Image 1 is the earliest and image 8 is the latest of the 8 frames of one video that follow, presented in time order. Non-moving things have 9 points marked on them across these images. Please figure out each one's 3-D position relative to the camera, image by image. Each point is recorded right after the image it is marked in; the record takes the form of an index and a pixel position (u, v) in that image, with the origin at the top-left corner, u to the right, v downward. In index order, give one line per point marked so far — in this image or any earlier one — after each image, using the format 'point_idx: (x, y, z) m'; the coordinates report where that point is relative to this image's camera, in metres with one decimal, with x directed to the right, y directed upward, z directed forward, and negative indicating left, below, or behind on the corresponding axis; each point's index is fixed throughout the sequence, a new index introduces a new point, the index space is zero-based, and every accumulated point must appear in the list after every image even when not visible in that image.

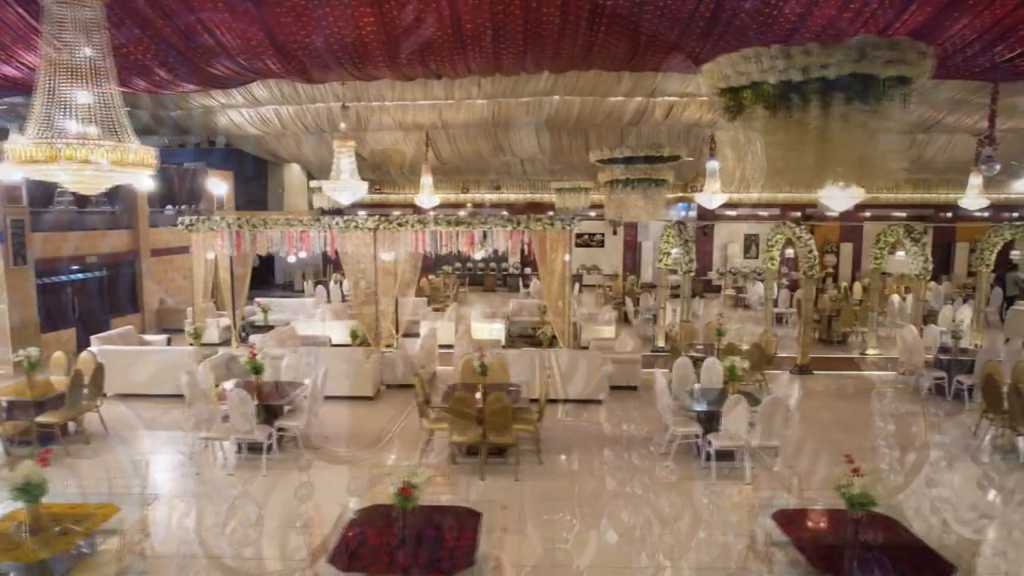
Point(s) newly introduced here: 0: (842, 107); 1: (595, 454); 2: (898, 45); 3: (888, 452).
0: (+1.6, +0.9, +3.1) m
1: (+0.8, -1.8, +7.0) m
2: (+1.7, +1.1, +3.0) m
3: (+4.1, -1.8, +7.2) m
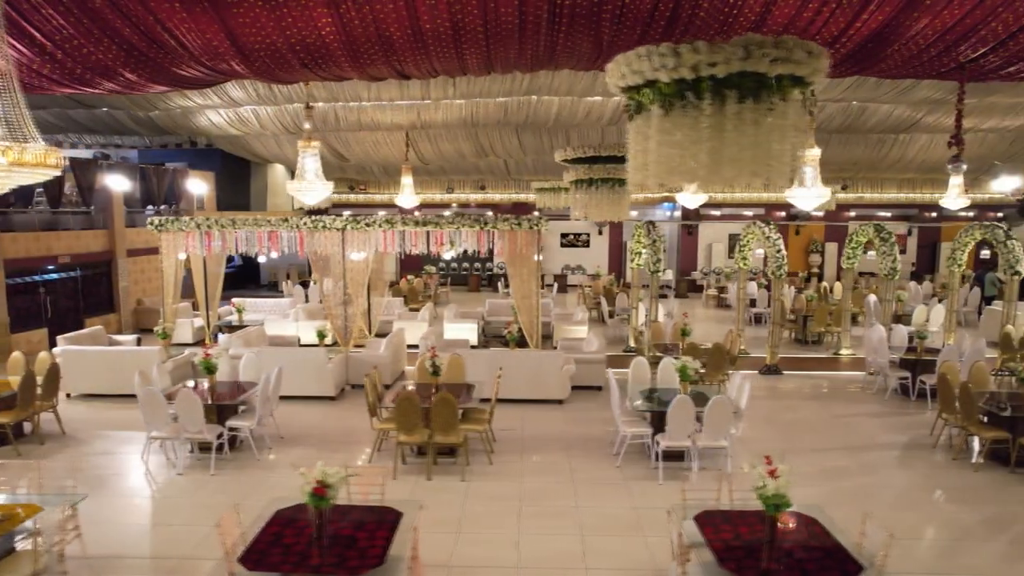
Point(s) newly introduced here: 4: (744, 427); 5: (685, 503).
0: (+1.0, +0.9, +3.1) m
1: (+0.3, -1.8, +7.0) m
2: (+1.2, +1.1, +3.0) m
3: (+3.6, -1.8, +7.2) m
4: (+2.8, -1.7, +8.2) m
5: (+1.2, -1.5, +4.6) m
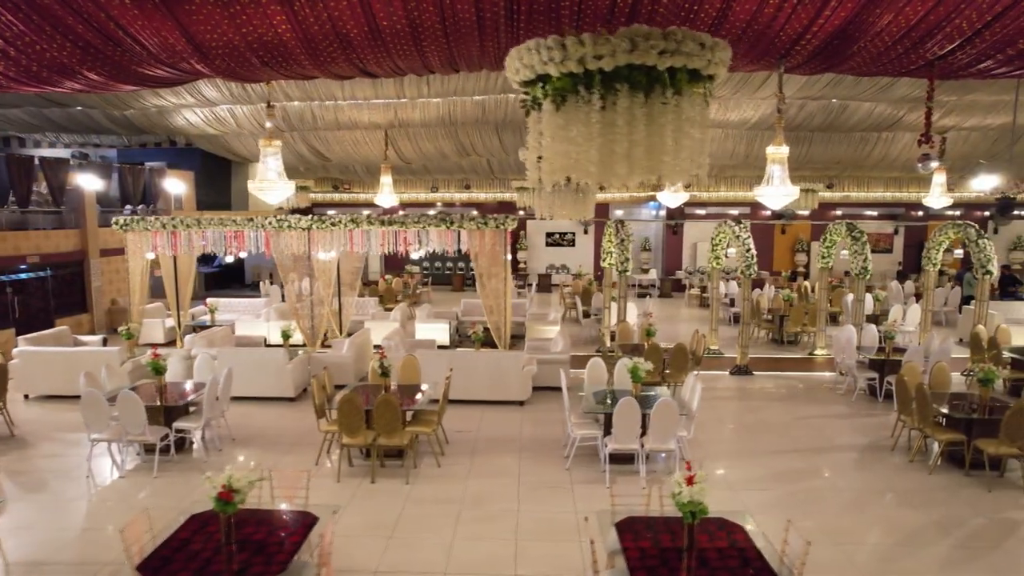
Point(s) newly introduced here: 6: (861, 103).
0: (+0.5, +0.9, +3.0) m
1: (-0.2, -1.8, +6.9) m
2: (+0.7, +1.1, +2.9) m
3: (+3.1, -1.8, +7.1) m
4: (+2.3, -1.7, +8.1) m
5: (+0.7, -1.5, +4.5) m
6: (+7.4, +3.9, +14.0) m
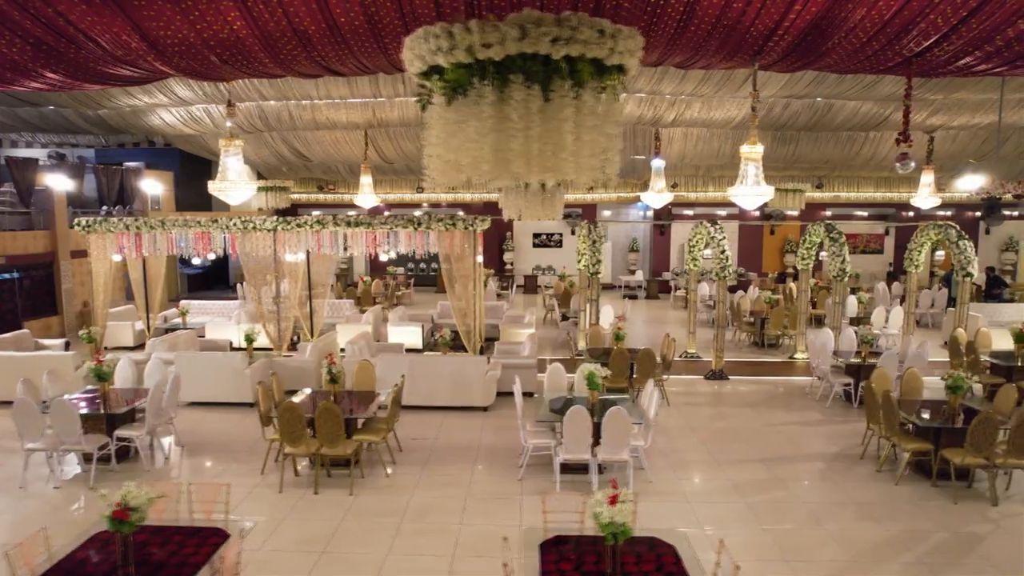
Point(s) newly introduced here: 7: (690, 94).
0: (0.0, +0.8, +2.8) m
1: (-0.6, -1.8, +6.7) m
2: (+0.2, +1.1, +2.7) m
3: (+2.6, -1.8, +6.9) m
4: (+1.8, -1.7, +7.8) m
5: (+0.2, -1.5, +4.3) m
6: (+6.9, +3.9, +13.7) m
7: (+3.5, +3.8, +13.0) m
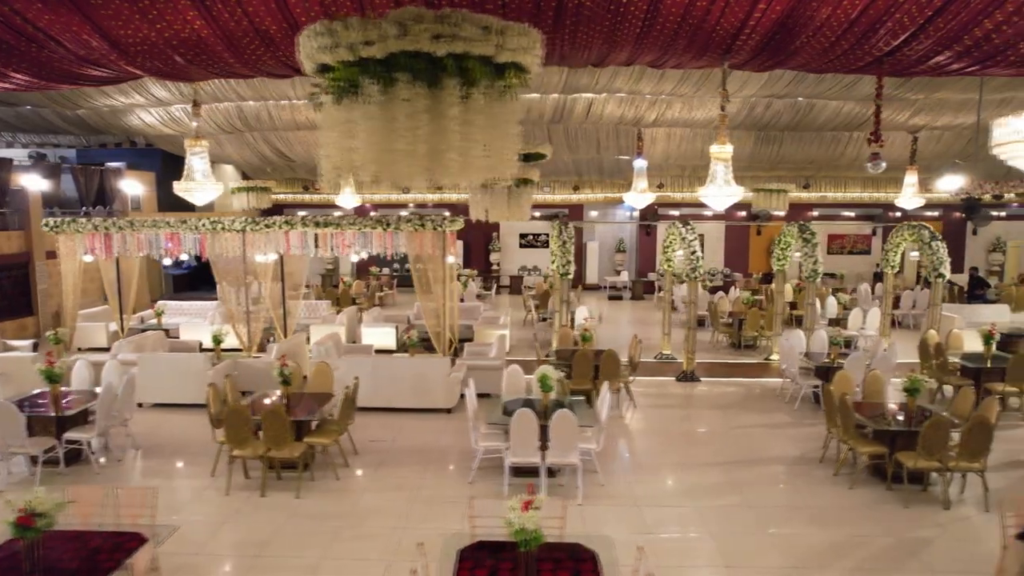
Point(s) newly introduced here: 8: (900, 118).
0: (-0.4, +0.8, +2.8) m
1: (-1.1, -1.8, +6.6) m
2: (-0.3, +1.1, +2.7) m
3: (+2.1, -1.8, +6.8) m
4: (+1.4, -1.7, +7.8) m
5: (-0.3, -1.5, +4.2) m
6: (+6.5, +3.8, +13.7) m
7: (+3.0, +3.8, +12.9) m
8: (+7.7, +3.4, +13.2) m
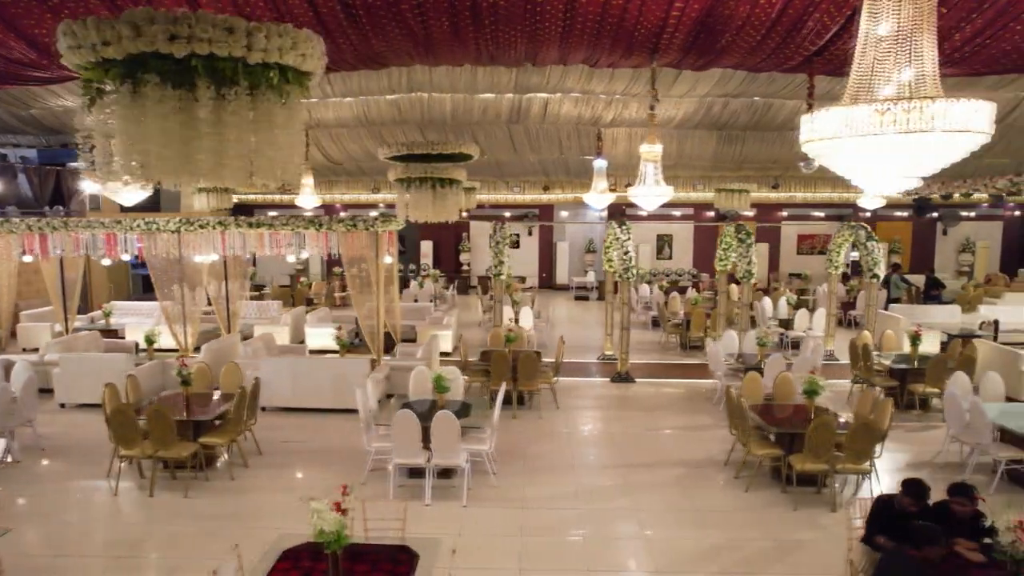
0: (-1.5, +0.8, +2.7) m
1: (-2.1, -1.8, +6.6) m
2: (-1.3, +1.1, +2.6) m
3: (+1.1, -1.9, +6.8) m
4: (+0.4, -1.8, +7.7) m
5: (-1.3, -1.5, +4.2) m
6: (+5.5, +3.8, +13.6) m
7: (+2.1, +3.8, +12.8) m
8: (+6.7, +3.4, +13.1) m
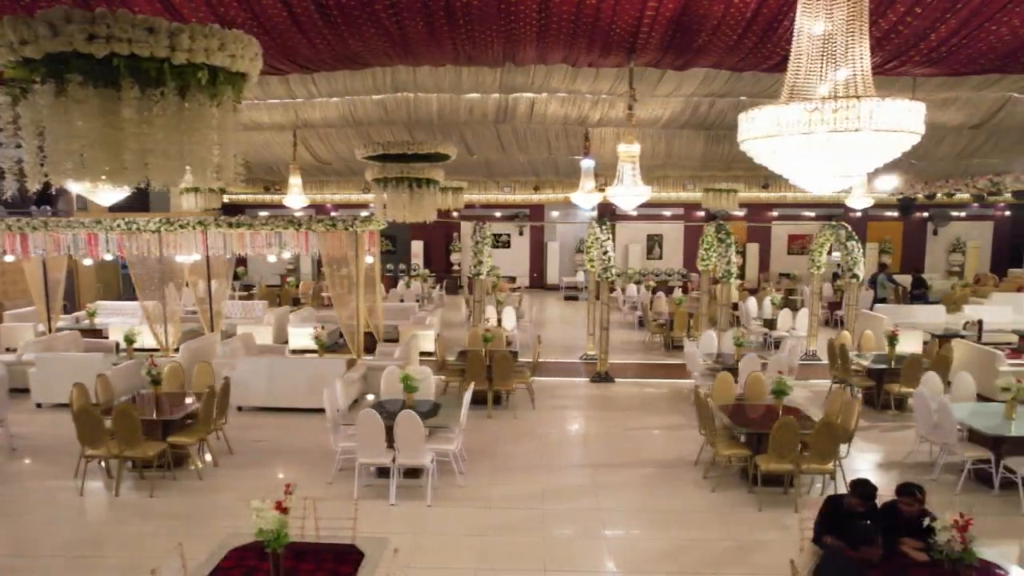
0: (-1.8, +0.8, +2.7) m
1: (-2.4, -1.8, +6.6) m
2: (-1.6, +1.1, +2.6) m
3: (+0.8, -1.9, +6.8) m
4: (0.0, -1.7, +7.7) m
5: (-1.6, -1.5, +4.2) m
6: (+5.2, +3.8, +13.6) m
7: (+1.8, +3.8, +12.8) m
8: (+6.4, +3.4, +13.1) m
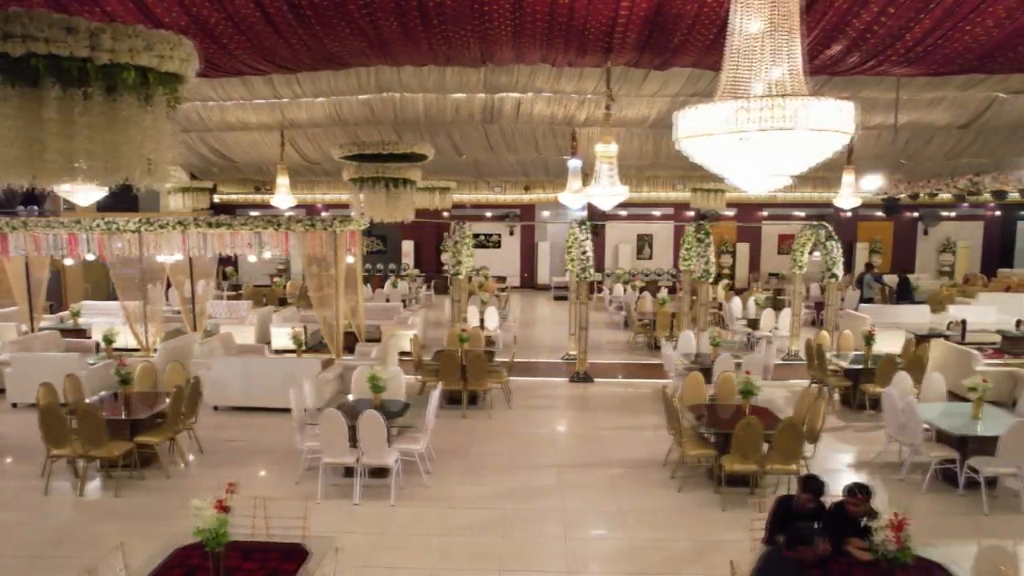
0: (-2.1, +0.8, +2.7) m
1: (-2.7, -1.8, +6.6) m
2: (-1.9, +1.1, +2.6) m
3: (+0.5, -1.9, +6.8) m
4: (-0.3, -1.7, +7.7) m
5: (-1.9, -1.5, +4.2) m
6: (+4.9, +3.8, +13.6) m
7: (+1.5, +3.8, +12.8) m
8: (+6.1, +3.4, +13.1) m
